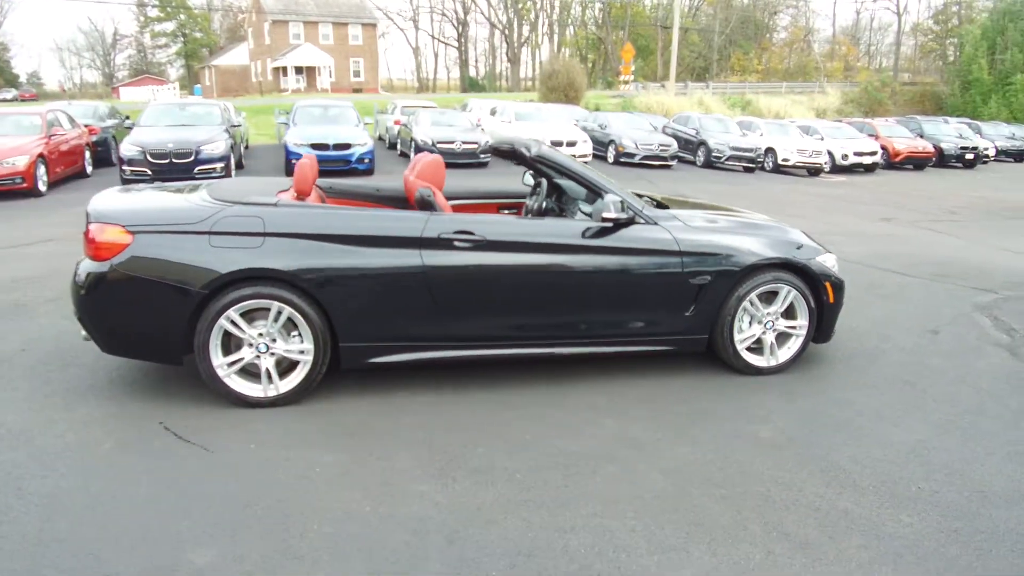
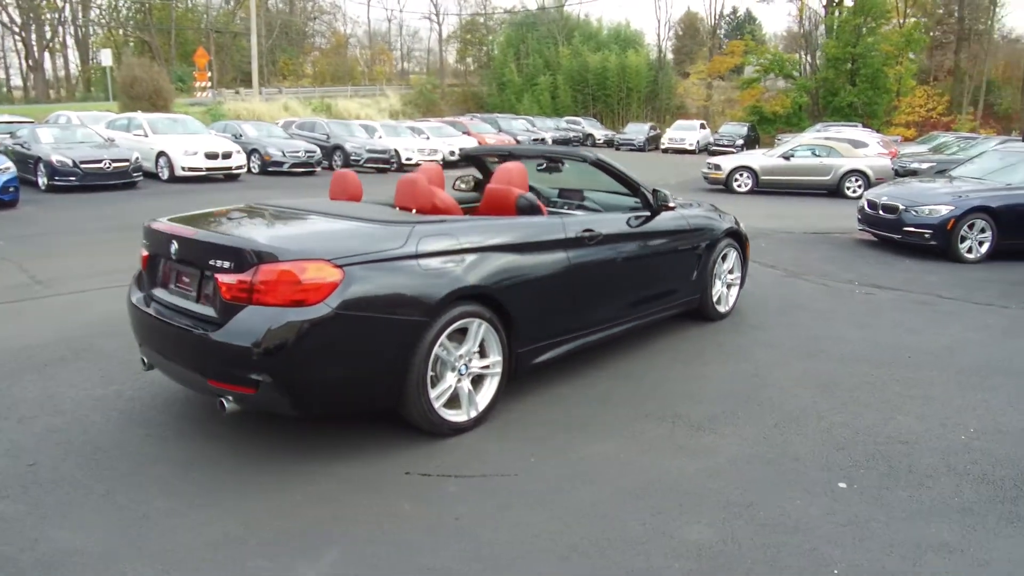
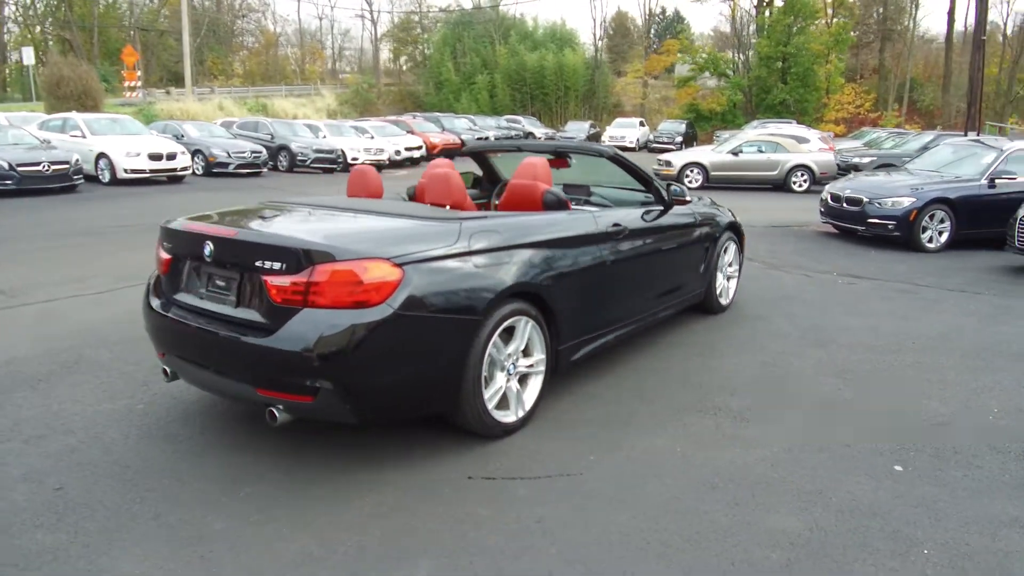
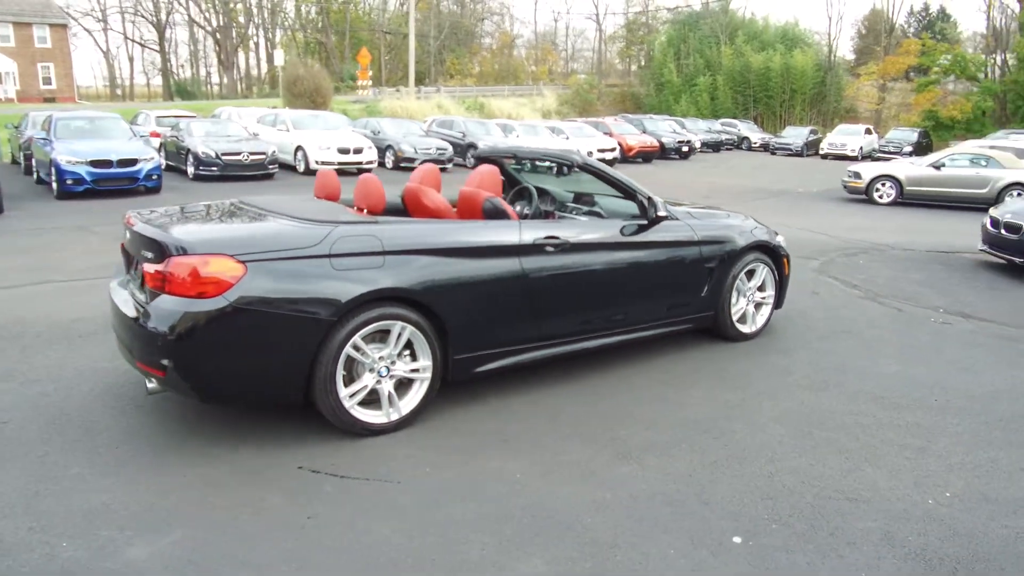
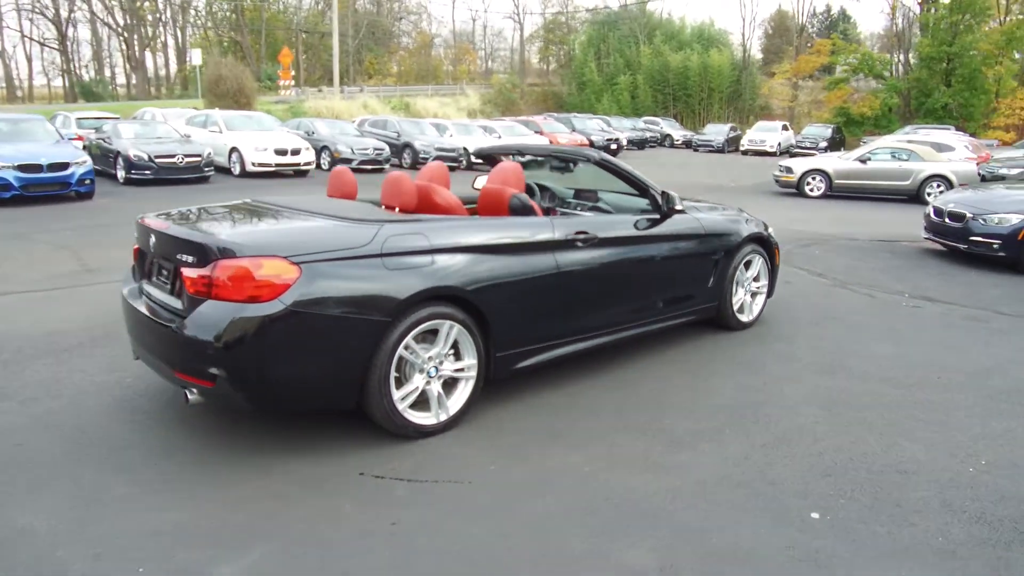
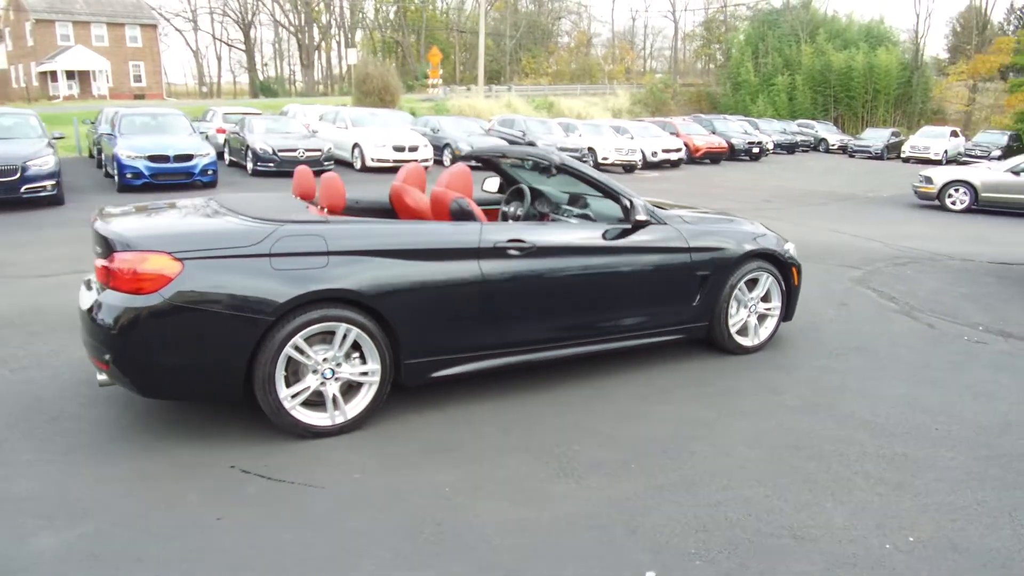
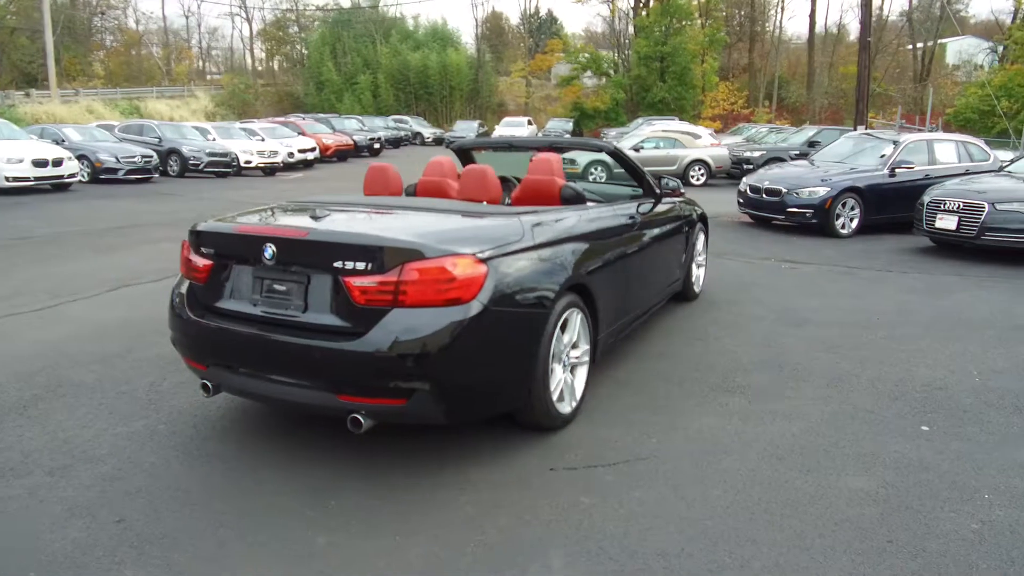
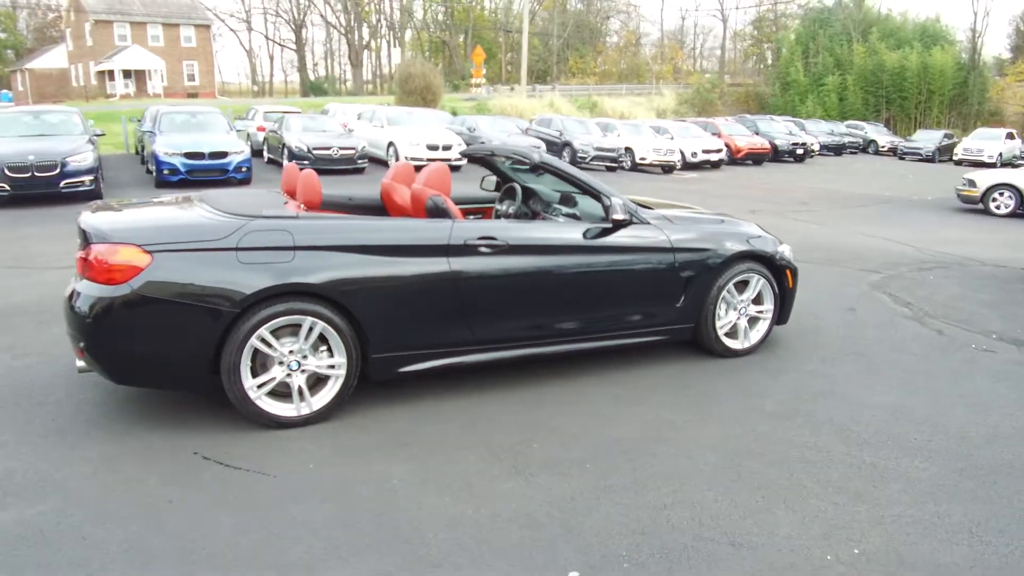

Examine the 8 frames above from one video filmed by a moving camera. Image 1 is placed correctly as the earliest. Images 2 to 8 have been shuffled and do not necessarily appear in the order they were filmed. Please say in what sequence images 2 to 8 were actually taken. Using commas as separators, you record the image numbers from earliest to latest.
8, 6, 4, 5, 2, 3, 7
